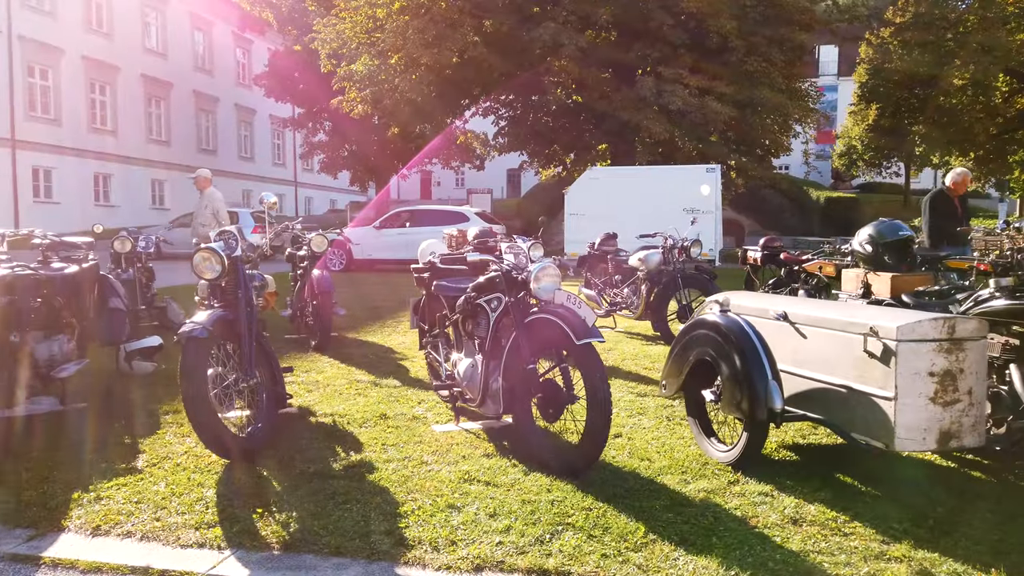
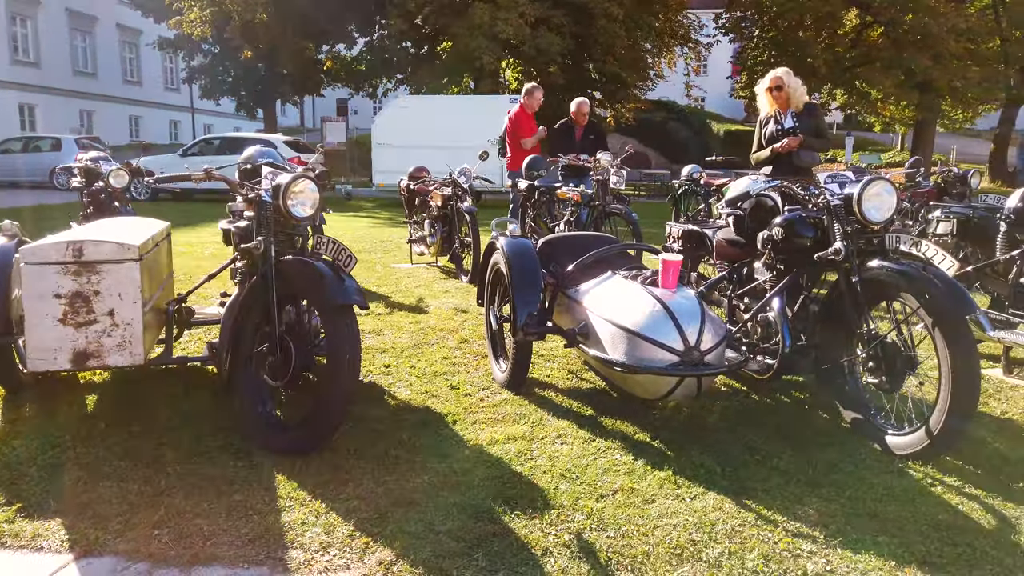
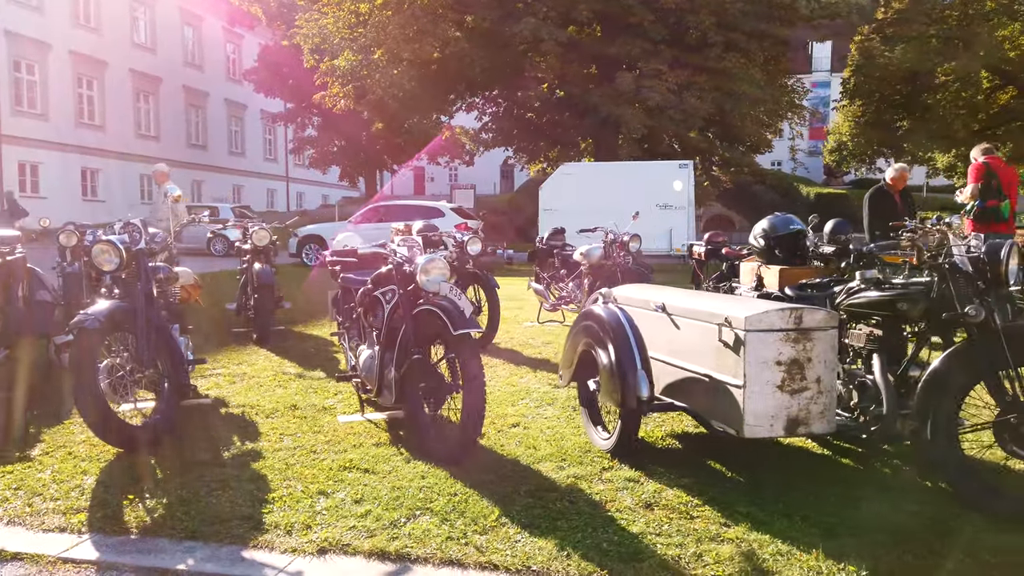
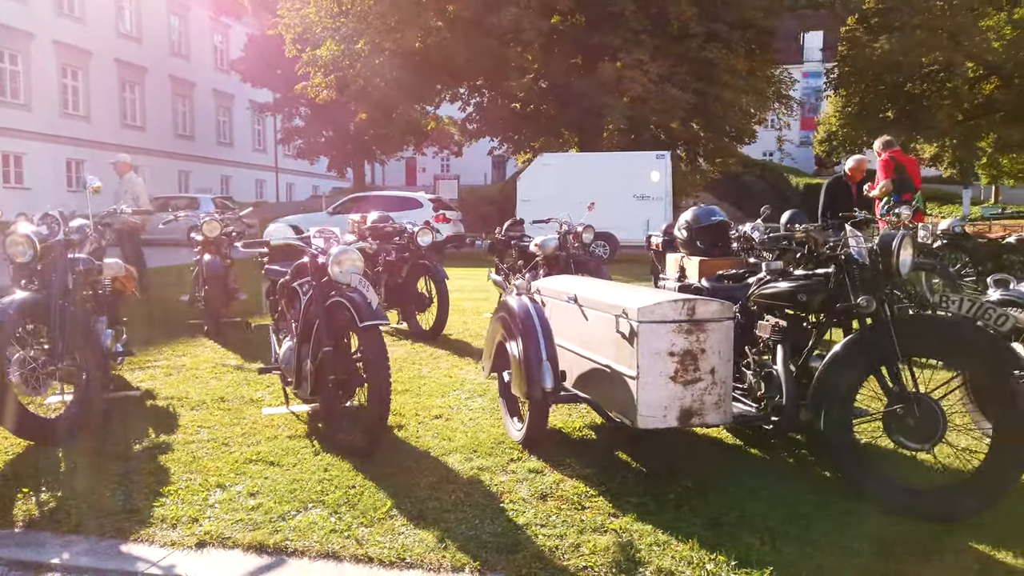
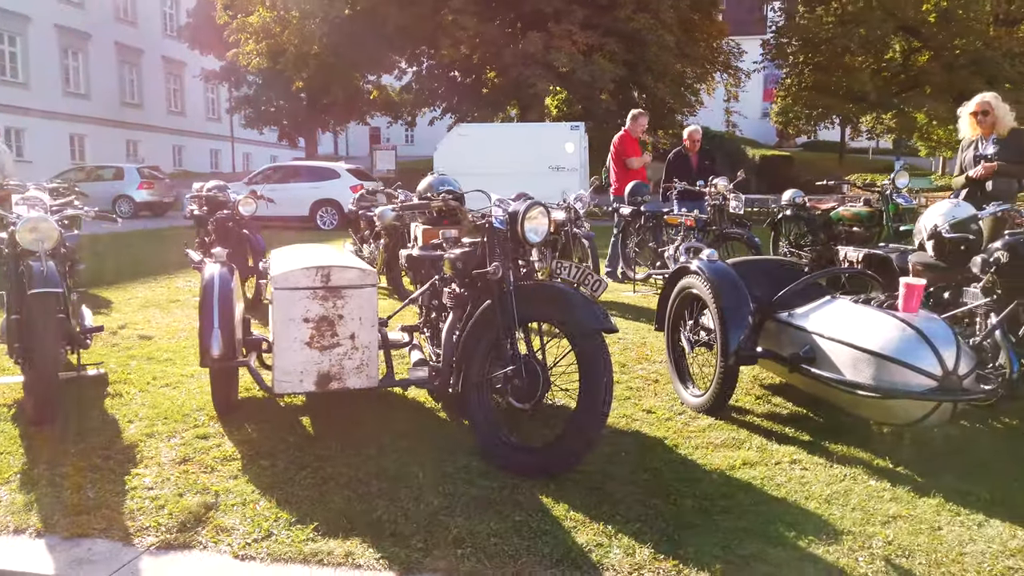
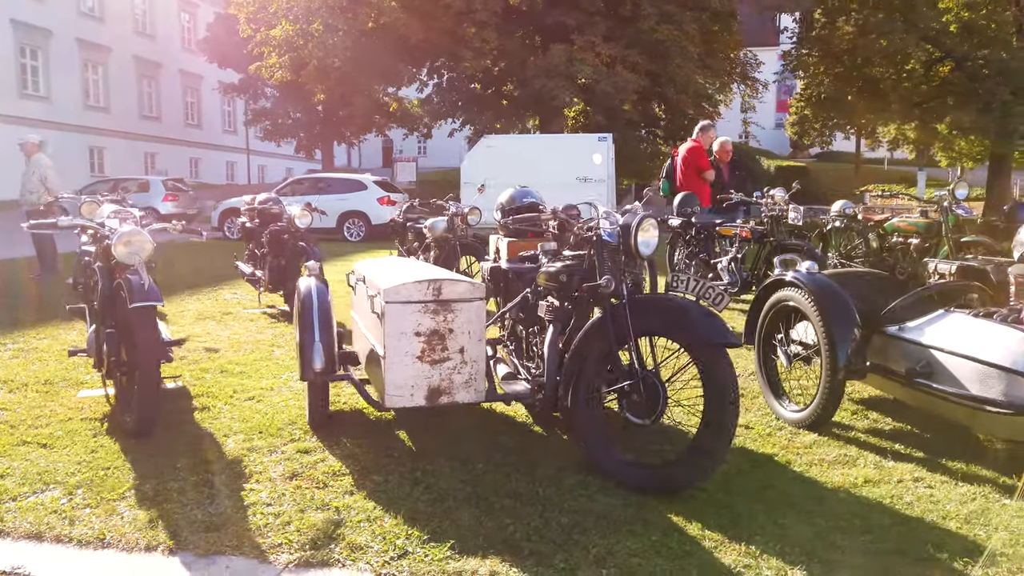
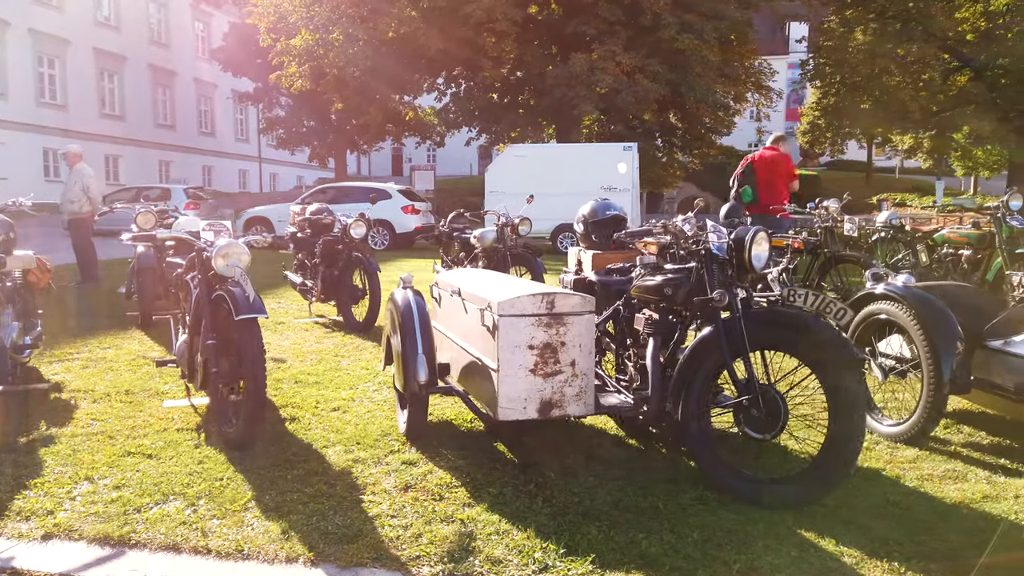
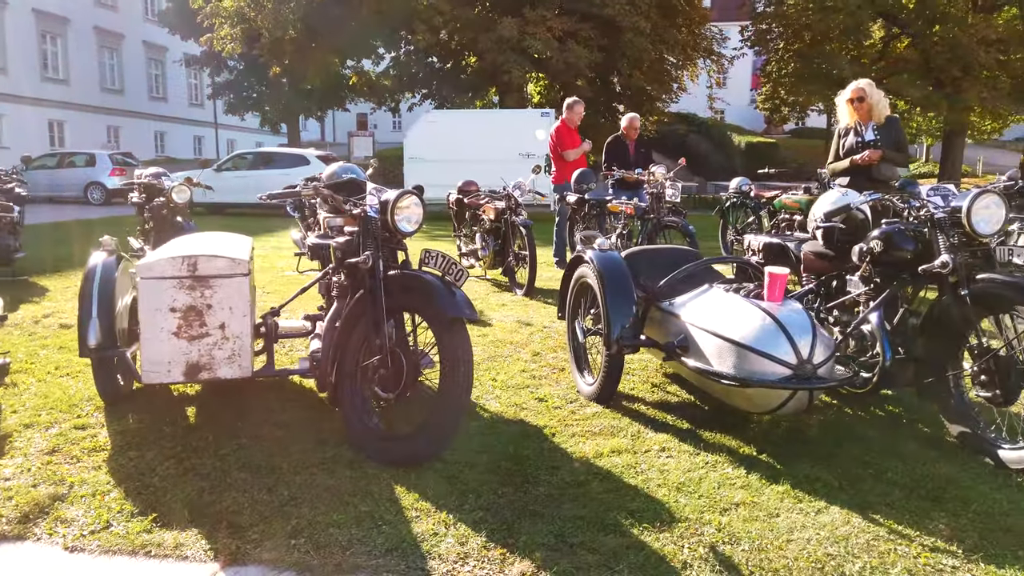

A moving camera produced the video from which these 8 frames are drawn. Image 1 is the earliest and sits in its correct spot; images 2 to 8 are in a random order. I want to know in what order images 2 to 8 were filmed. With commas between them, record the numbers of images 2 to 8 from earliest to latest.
3, 4, 7, 6, 5, 8, 2
